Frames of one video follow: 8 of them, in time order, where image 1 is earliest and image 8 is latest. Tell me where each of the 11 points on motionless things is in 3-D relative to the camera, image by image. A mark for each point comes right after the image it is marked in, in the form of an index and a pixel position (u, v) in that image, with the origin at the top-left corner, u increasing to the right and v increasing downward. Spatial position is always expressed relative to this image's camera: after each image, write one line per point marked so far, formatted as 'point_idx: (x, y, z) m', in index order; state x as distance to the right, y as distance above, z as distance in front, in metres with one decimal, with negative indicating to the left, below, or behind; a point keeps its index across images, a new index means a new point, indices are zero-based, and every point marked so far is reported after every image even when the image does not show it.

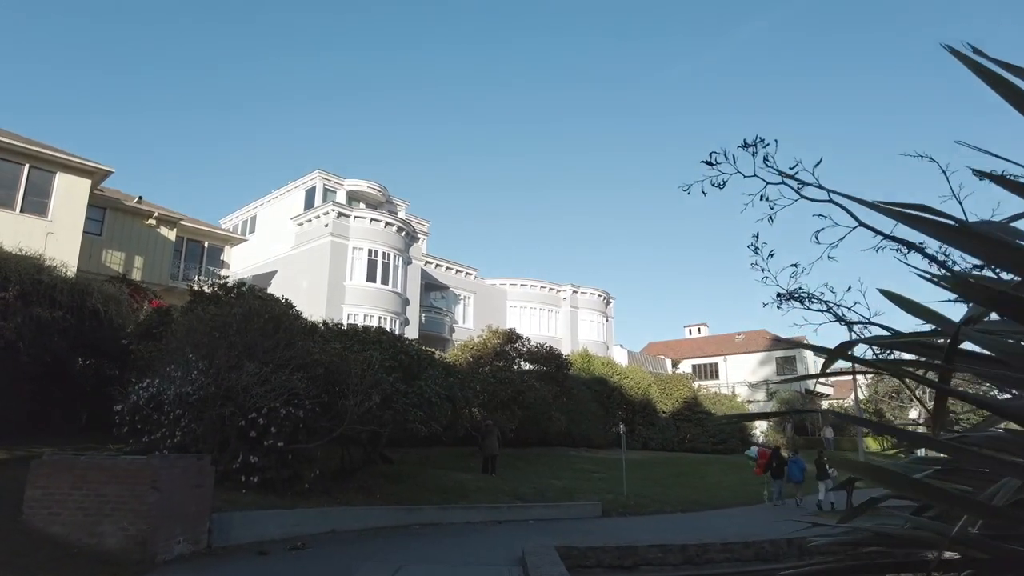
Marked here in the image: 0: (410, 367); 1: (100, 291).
0: (-2.7, -2.0, +17.3) m
1: (-10.9, -0.1, +17.9) m
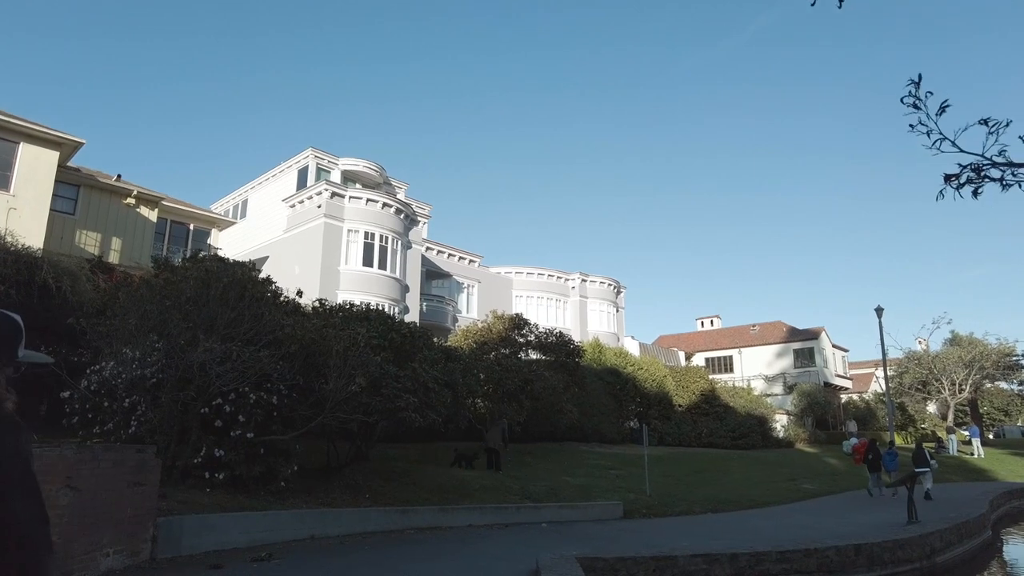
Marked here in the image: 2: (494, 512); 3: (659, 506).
0: (-2.5, -1.3, +15.1) m
1: (-10.7, +0.5, +15.7) m
2: (-0.4, -4.9, +14.8) m
3: (+3.8, -5.6, +17.5) m
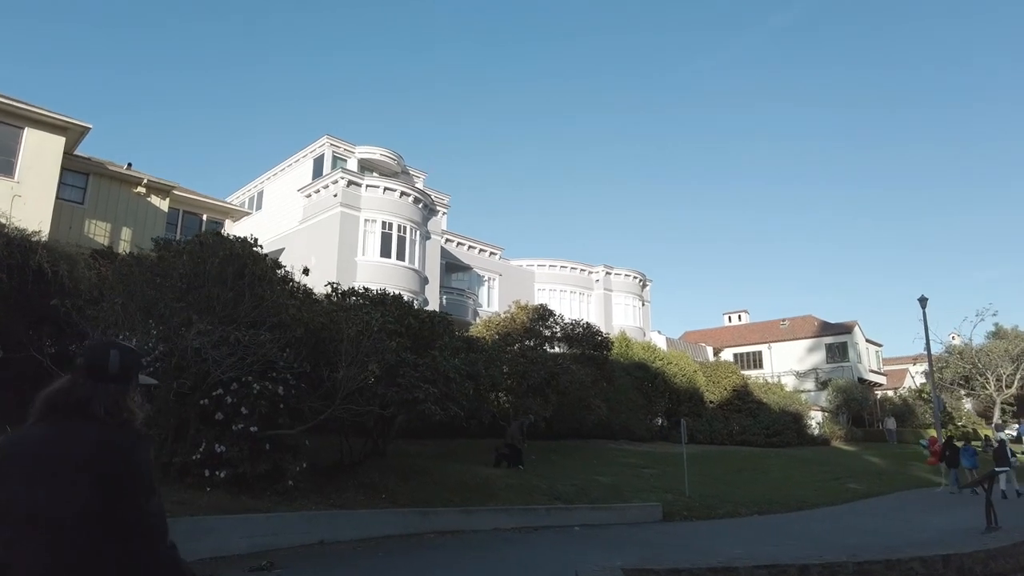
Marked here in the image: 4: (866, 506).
0: (-1.9, -0.9, +13.8) m
1: (-10.1, +0.9, +14.7) m
2: (+0.2, -4.5, +13.5) m
3: (+4.5, -5.2, +16.0) m
4: (+9.1, -5.7, +17.1) m
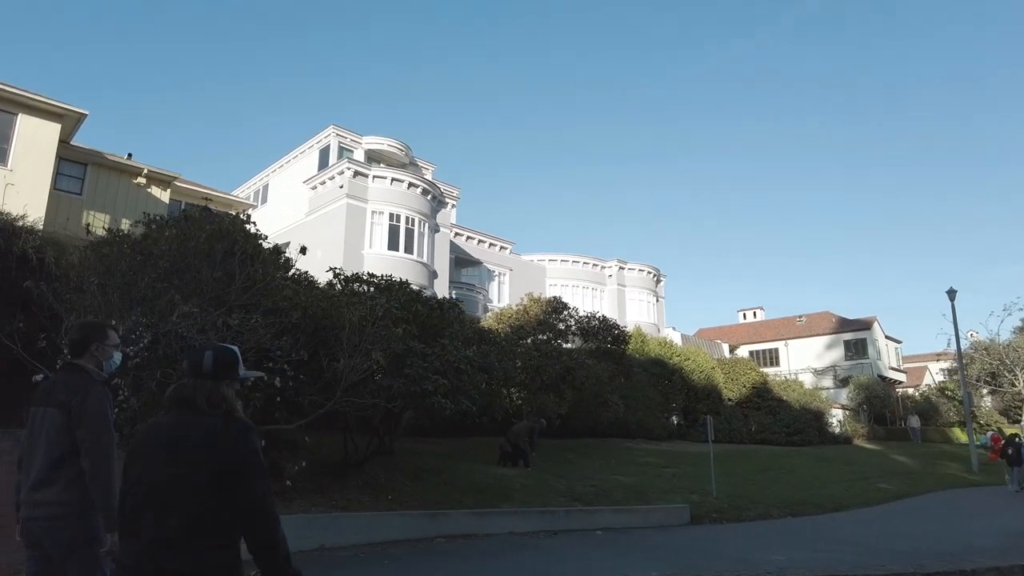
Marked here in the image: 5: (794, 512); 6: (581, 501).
0: (-1.6, -0.7, +12.8) m
1: (-9.8, +1.1, +13.9) m
2: (+0.5, -4.2, +12.4) m
3: (+4.8, -4.9, +15.0) m
4: (+9.4, -5.4, +16.0) m
5: (+6.4, -5.1, +15.4) m
6: (+1.4, -4.5, +14.2) m
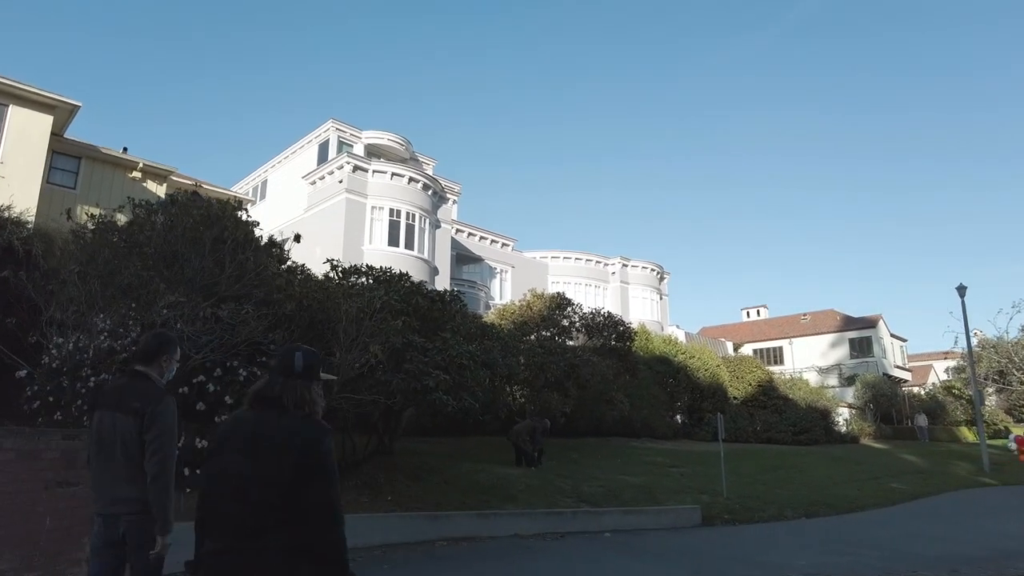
0: (-1.5, -0.5, +12.3) m
1: (-9.7, +1.3, +13.4) m
2: (+0.6, -4.1, +11.9) m
3: (+4.9, -4.7, +14.4) m
4: (+9.5, -5.2, +15.5) m
5: (+6.5, -5.0, +14.8) m
6: (+1.5, -4.4, +13.7) m
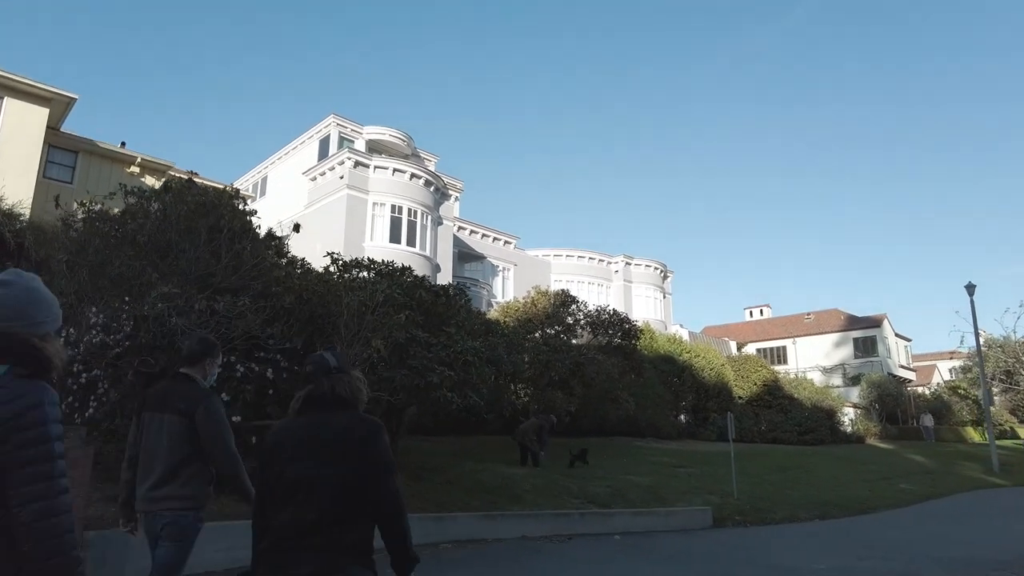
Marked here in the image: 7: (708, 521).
0: (-1.4, -0.4, +11.9) m
1: (-9.6, +1.4, +13.0) m
2: (+0.7, -3.9, +11.5) m
3: (+5.0, -4.6, +14.1) m
4: (+9.6, -5.1, +15.1) m
5: (+6.6, -4.9, +14.5) m
6: (+1.6, -4.3, +13.3) m
7: (+3.8, -4.5, +13.1) m
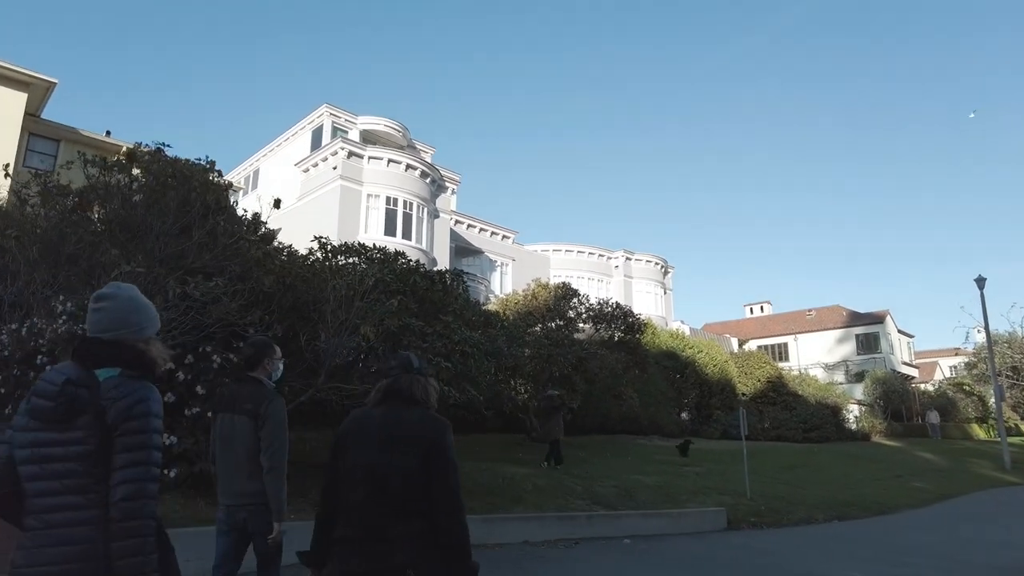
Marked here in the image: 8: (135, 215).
0: (-1.4, -0.2, +11.1) m
1: (-9.6, +1.6, +12.1) m
2: (+0.7, -3.7, +10.7) m
3: (+5.1, -4.4, +13.3) m
4: (+9.6, -4.9, +14.3) m
5: (+6.6, -4.6, +13.7) m
6: (+1.7, -4.0, +12.5) m
7: (+3.8, -4.3, +12.3) m
8: (-4.5, +0.9, +8.1) m
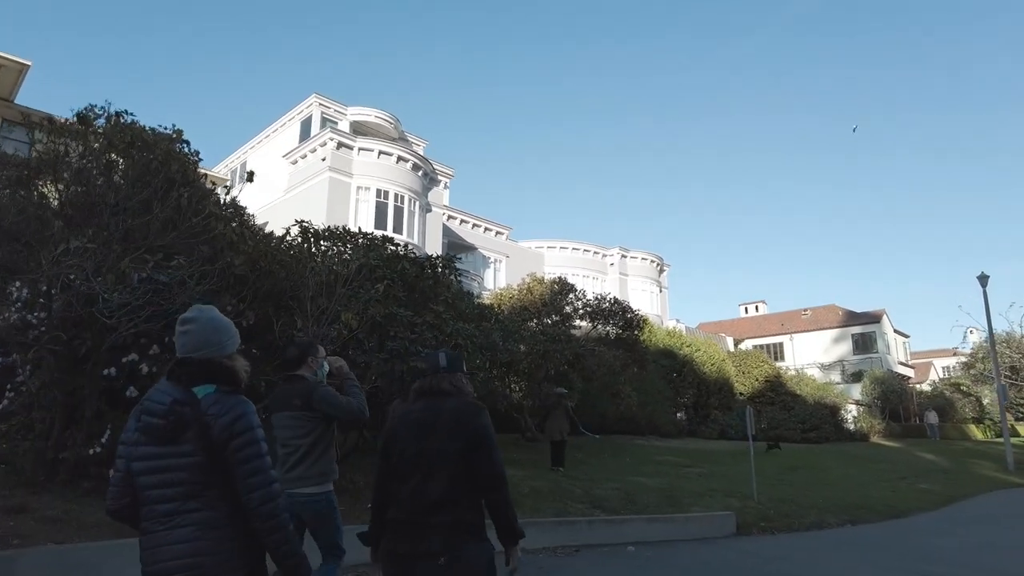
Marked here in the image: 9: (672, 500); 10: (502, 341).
0: (-1.4, 0.0, +10.3) m
1: (-9.7, +1.8, +11.3) m
2: (+0.7, -3.5, +10.0) m
3: (+5.0, -4.2, +12.6) m
4: (+9.5, -4.7, +13.7) m
5: (+6.5, -4.5, +13.0) m
6: (+1.6, -3.9, +11.8) m
7: (+3.8, -4.1, +11.6) m
8: (-4.5, +1.1, +7.3) m
9: (+3.0, -4.1, +13.0) m
10: (-0.2, -1.1, +14.0) m
